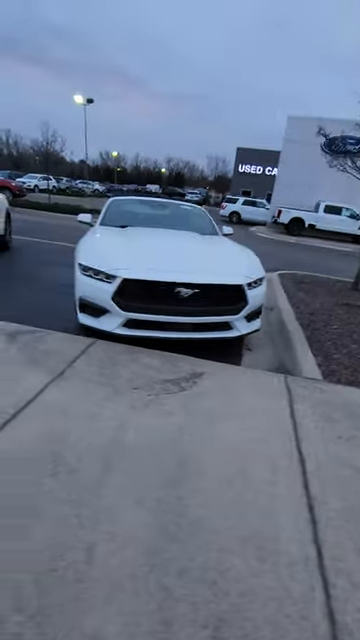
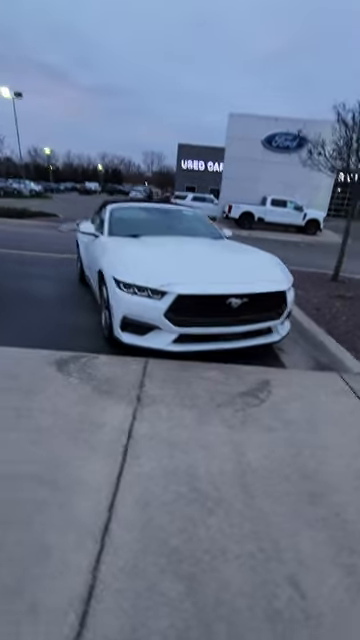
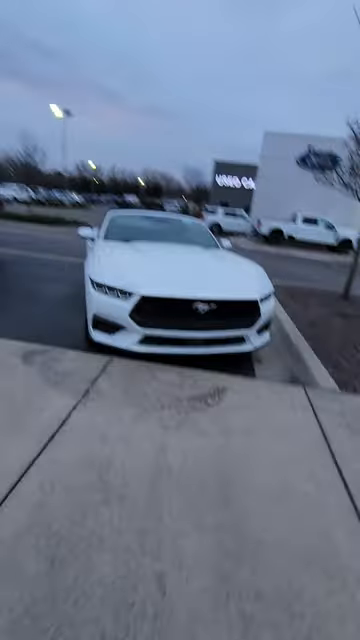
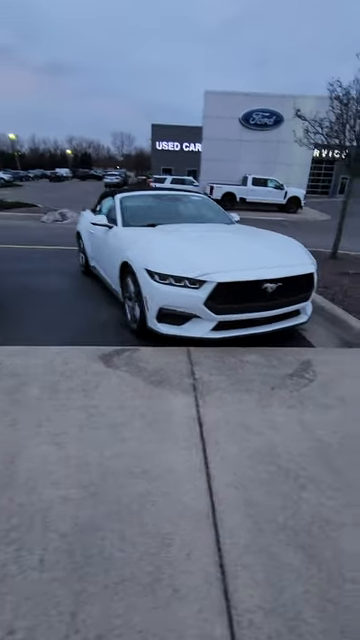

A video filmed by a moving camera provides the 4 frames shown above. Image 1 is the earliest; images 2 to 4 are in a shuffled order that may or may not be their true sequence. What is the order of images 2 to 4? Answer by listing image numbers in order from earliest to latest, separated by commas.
3, 2, 4
